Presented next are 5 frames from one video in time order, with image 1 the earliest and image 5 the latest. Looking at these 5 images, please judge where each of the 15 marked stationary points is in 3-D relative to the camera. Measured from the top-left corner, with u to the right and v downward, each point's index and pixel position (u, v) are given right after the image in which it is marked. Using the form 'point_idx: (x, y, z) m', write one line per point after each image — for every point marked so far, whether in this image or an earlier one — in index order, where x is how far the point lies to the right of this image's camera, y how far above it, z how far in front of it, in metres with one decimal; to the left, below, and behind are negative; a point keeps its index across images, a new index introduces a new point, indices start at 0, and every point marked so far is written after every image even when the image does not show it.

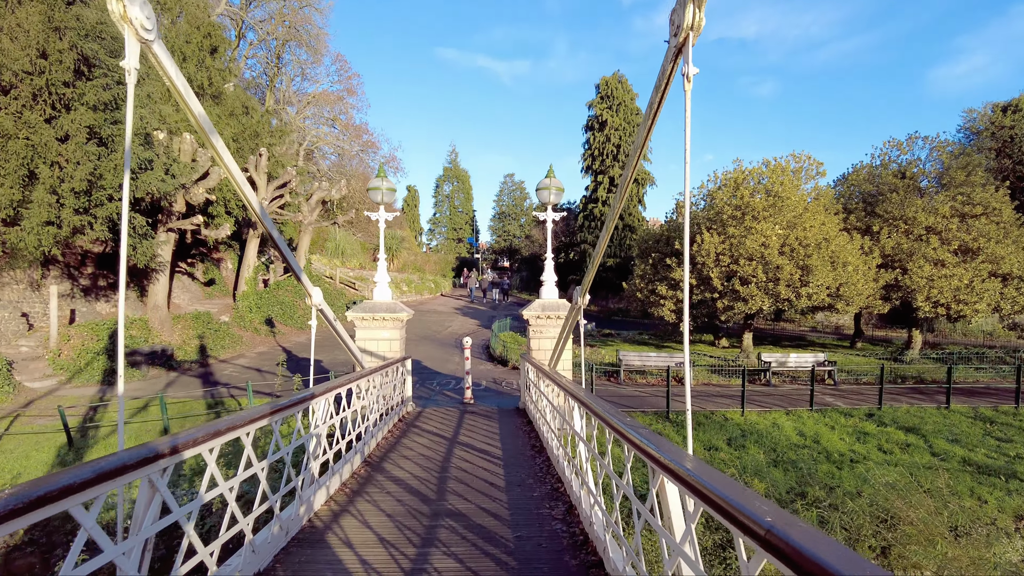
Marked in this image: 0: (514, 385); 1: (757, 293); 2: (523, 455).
0: (0.0, -1.9, +12.3) m
1: (+5.1, -0.1, +13.3) m
2: (+0.1, -1.7, +6.5) m
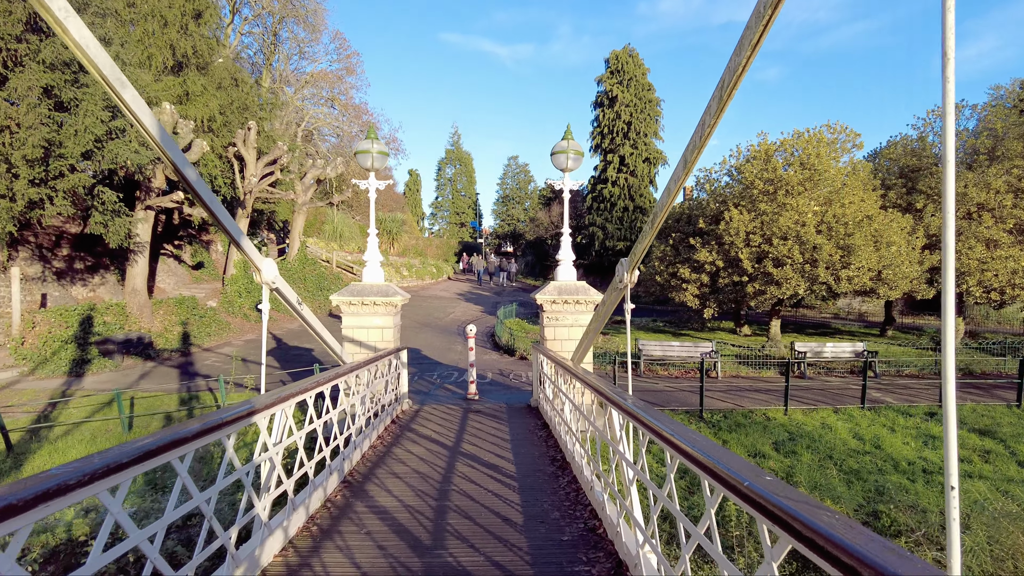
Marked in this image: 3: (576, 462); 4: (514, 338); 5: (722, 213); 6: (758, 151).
0: (+0.2, -1.6, +11.0) m
1: (+5.3, +0.2, +12.1) m
2: (+0.2, -1.5, +5.3) m
3: (+0.5, -1.4, +4.9) m
4: (+0.1, -1.1, +13.8) m
5: (+4.7, +1.6, +14.2) m
6: (+5.3, +2.9, +13.7) m
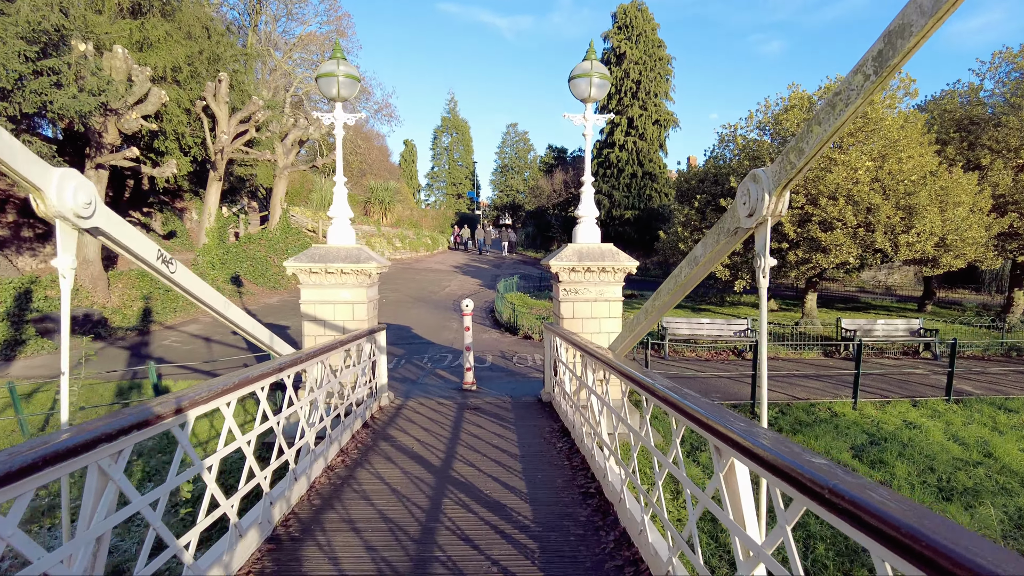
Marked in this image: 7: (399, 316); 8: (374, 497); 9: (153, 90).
0: (+0.2, -1.1, +9.4) m
1: (+5.3, +0.7, +10.3) m
2: (+0.3, -1.3, +3.6) m
3: (+0.6, -1.1, +3.2) m
4: (+0.1, -0.5, +12.1) m
5: (+4.7, +2.2, +12.4) m
6: (+5.3, +3.5, +11.9) m
7: (-2.6, -0.6, +14.7) m
8: (-0.9, -1.3, +3.9) m
9: (-7.3, +4.0, +13.1) m
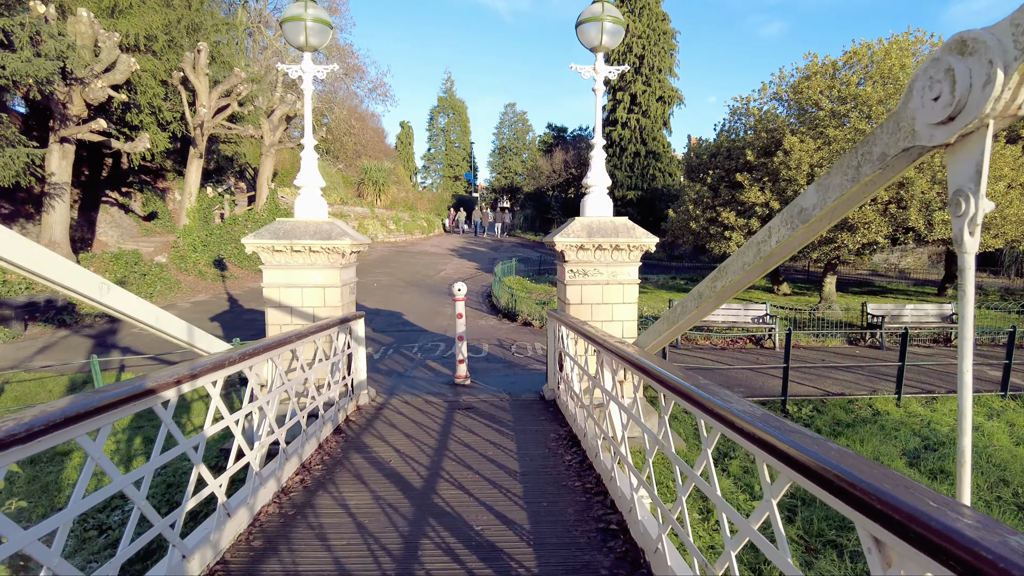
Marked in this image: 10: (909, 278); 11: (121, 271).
0: (+0.2, -0.9, +8.5) m
1: (+5.3, +1.0, +9.4) m
2: (+0.3, -1.2, +2.8) m
3: (+0.6, -1.0, +2.4) m
4: (+0.1, -0.2, +11.3) m
5: (+4.7, +2.6, +11.5) m
6: (+5.3, +3.8, +10.9) m
7: (-2.6, -0.3, +13.8) m
8: (-0.9, -1.2, +3.1) m
9: (-7.3, +4.3, +12.1) m
10: (+12.0, +0.3, +19.3) m
11: (-8.3, +0.4, +13.6) m
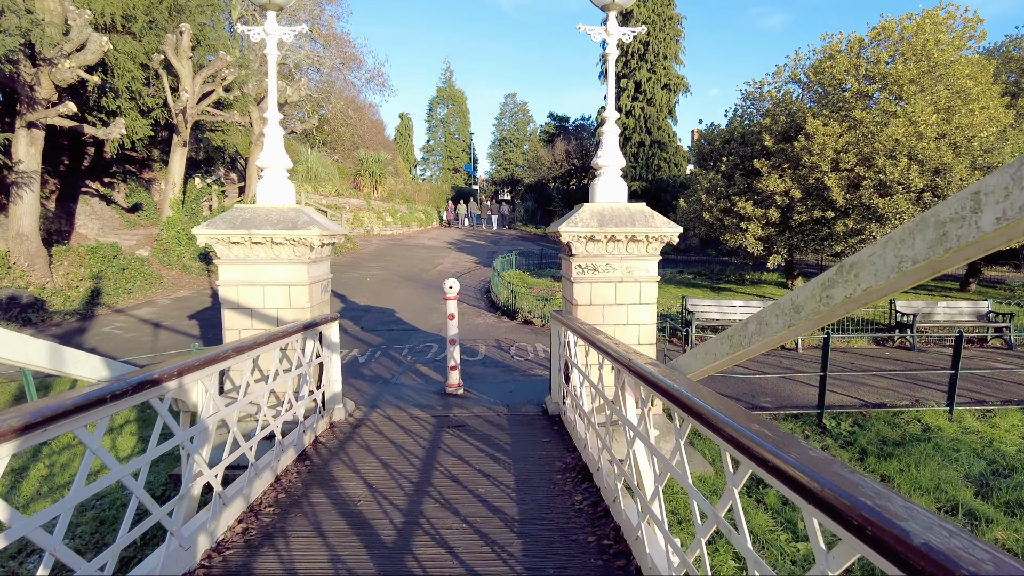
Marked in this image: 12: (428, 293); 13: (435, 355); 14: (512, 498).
0: (+0.2, -0.8, +7.7) m
1: (+5.3, +1.1, +8.7) m
2: (+0.3, -1.2, +2.0) m
3: (+0.6, -1.1, +1.6) m
4: (+0.1, -0.1, +10.5) m
5: (+4.7, +2.6, +10.7) m
6: (+5.3, +3.9, +10.1) m
7: (-2.6, -0.2, +13.0) m
8: (-0.9, -1.2, +2.3) m
9: (-7.3, +4.4, +11.2) m
10: (+12.0, +0.5, +18.5) m
11: (-8.3, +0.5, +12.8) m
12: (-1.8, -0.1, +13.4) m
13: (-0.9, -0.8, +7.7) m
14: (0.0, -1.1, +3.4) m
